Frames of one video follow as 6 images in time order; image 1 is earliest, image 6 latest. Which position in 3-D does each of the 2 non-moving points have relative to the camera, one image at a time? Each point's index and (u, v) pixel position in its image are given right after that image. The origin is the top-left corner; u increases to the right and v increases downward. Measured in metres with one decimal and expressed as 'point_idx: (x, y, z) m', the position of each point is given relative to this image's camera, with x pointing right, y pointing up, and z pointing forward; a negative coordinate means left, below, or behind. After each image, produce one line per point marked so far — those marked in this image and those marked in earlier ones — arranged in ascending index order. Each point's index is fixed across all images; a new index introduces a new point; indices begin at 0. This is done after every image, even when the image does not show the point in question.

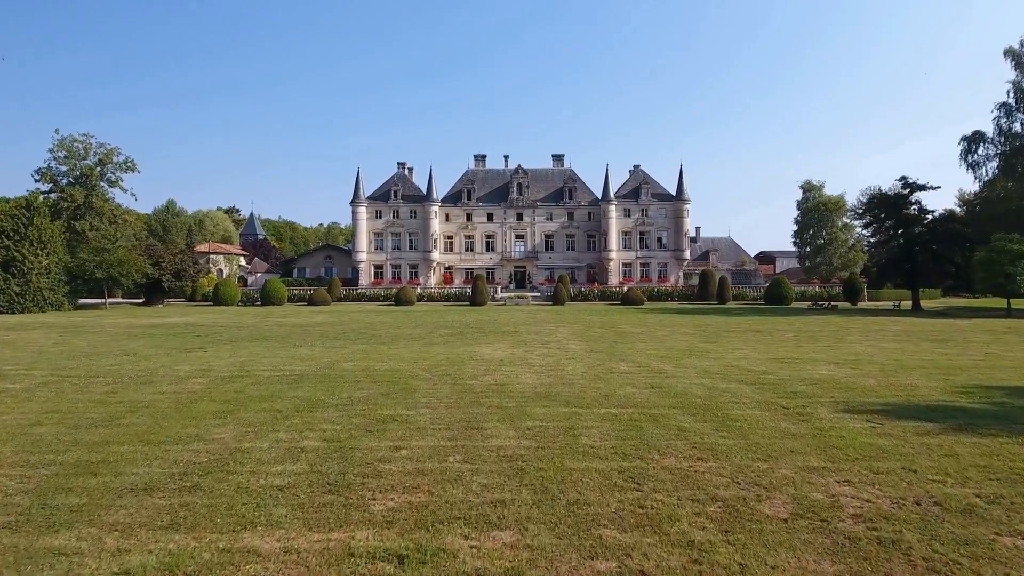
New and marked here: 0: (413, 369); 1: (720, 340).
0: (-1.8, -1.5, +9.4) m
1: (+5.9, -1.5, +14.6) m
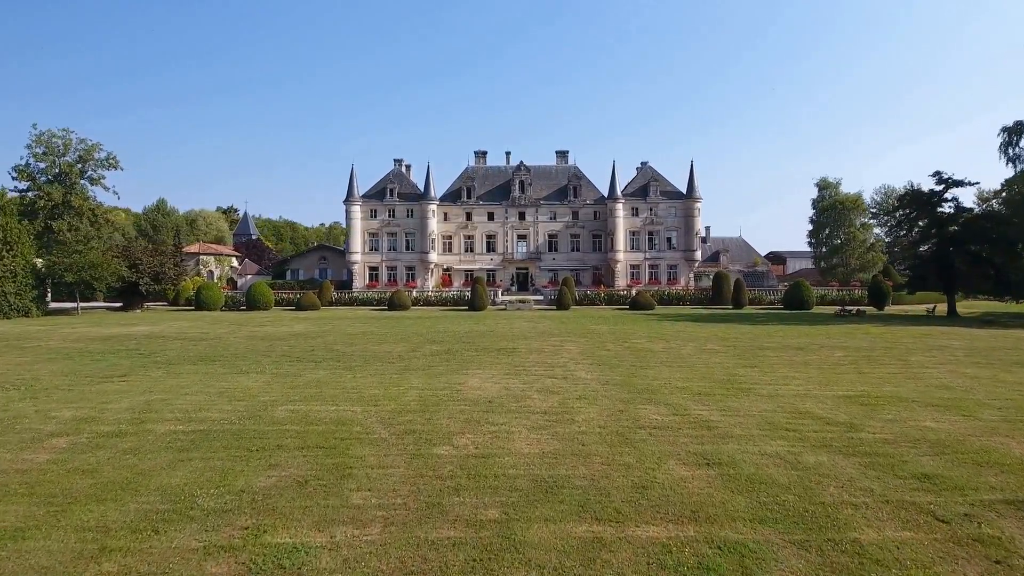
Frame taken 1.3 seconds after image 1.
0: (-1.9, -1.8, +6.9) m
1: (+5.9, -1.8, +12.1) m
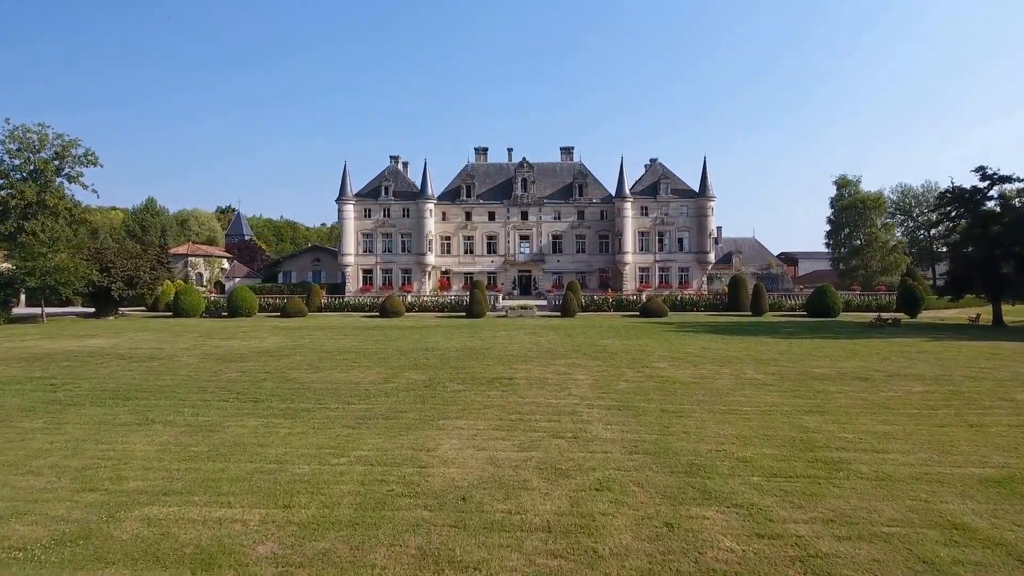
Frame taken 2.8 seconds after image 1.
0: (-2.1, -2.1, +4.2) m
1: (+5.7, -2.1, +9.3) m
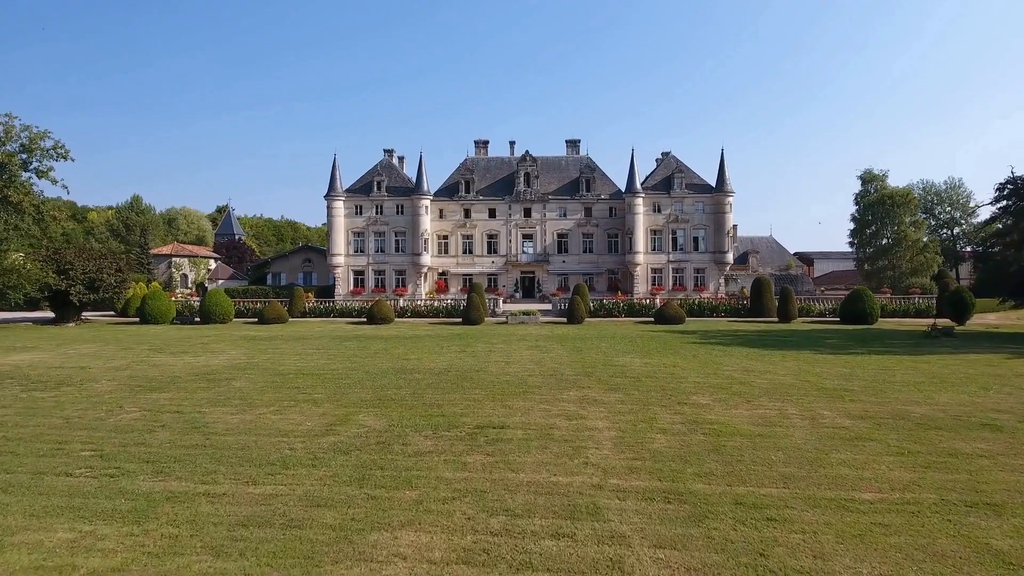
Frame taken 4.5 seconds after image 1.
0: (-2.3, -2.3, +0.9) m
1: (+5.6, -2.3, +5.9) m
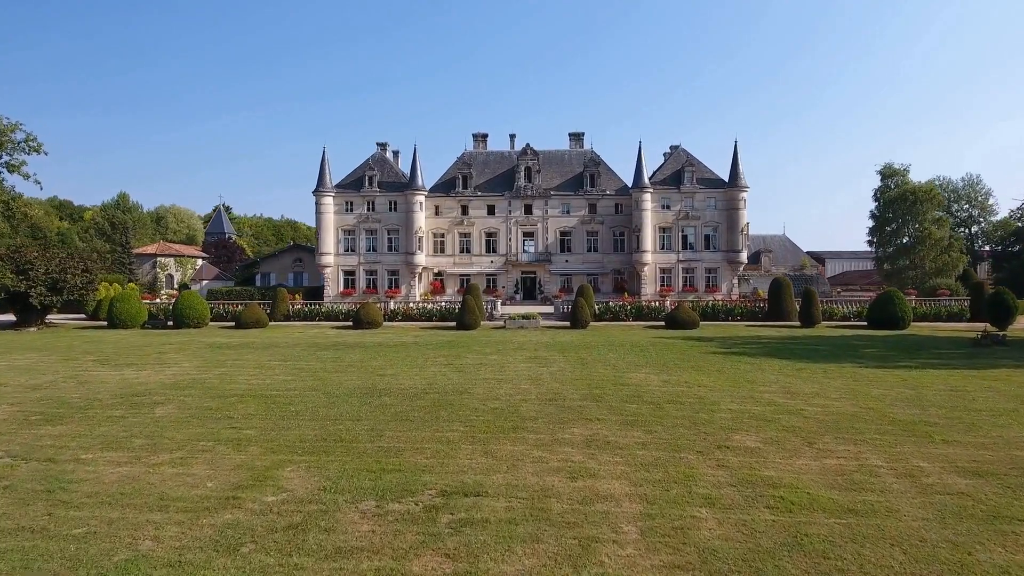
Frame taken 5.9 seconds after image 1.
0: (-2.6, -2.4, -1.6) m
1: (+5.3, -2.4, +3.4) m
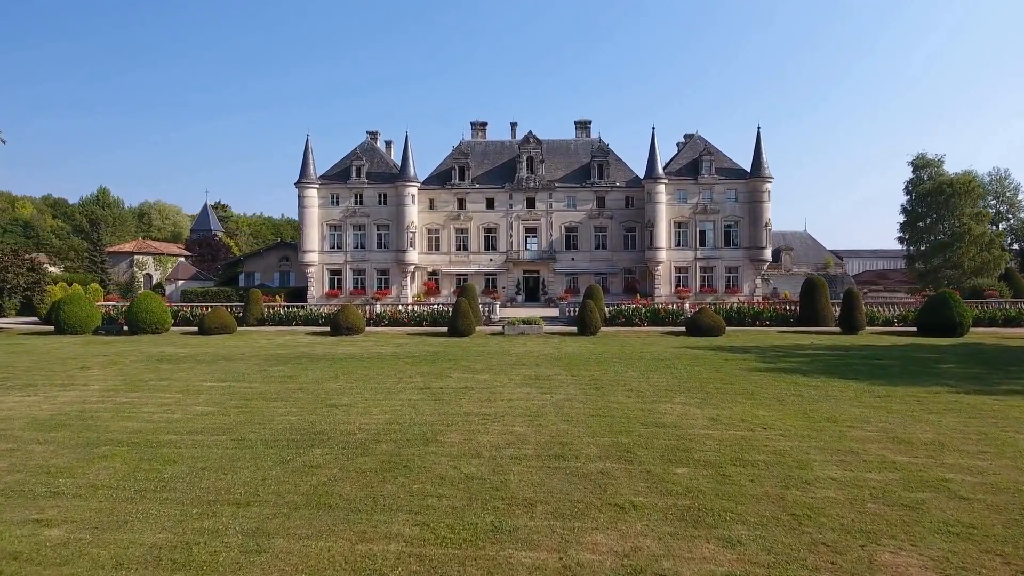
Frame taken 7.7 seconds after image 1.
0: (-2.9, -2.5, -5.1) m
1: (+5.1, -2.5, -0.2) m
